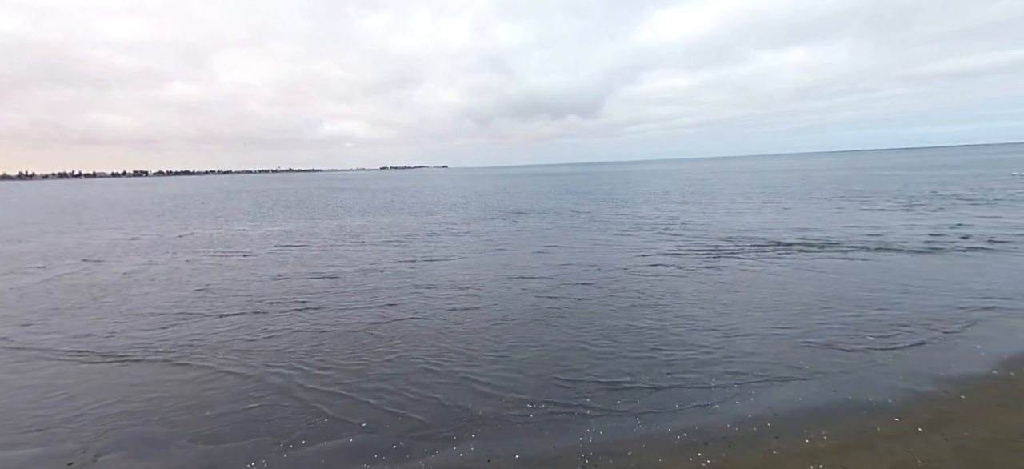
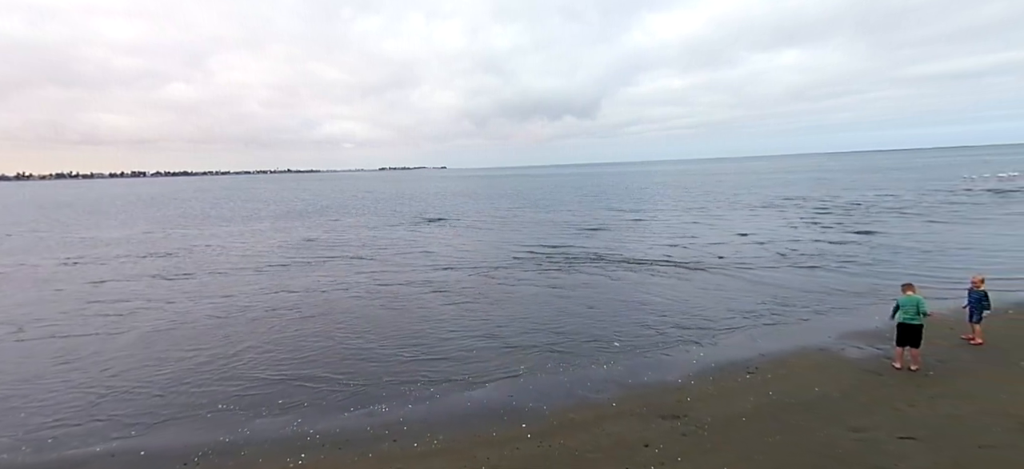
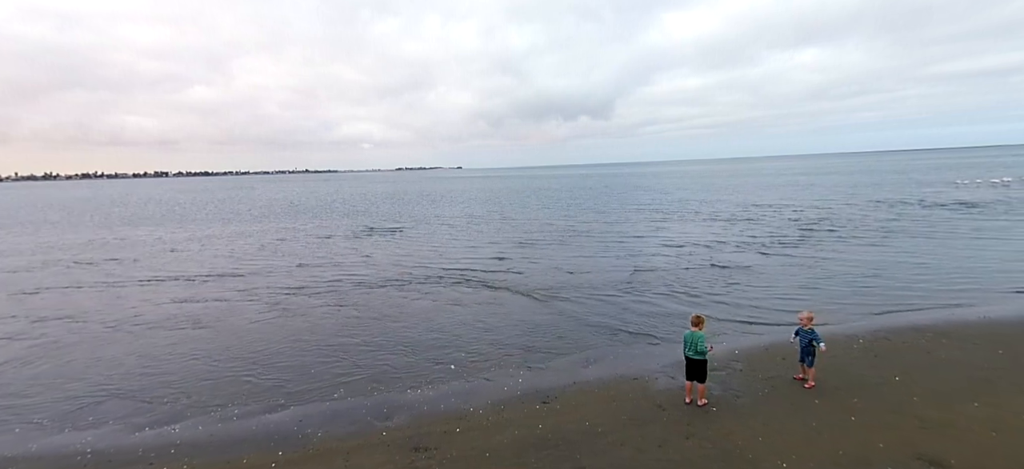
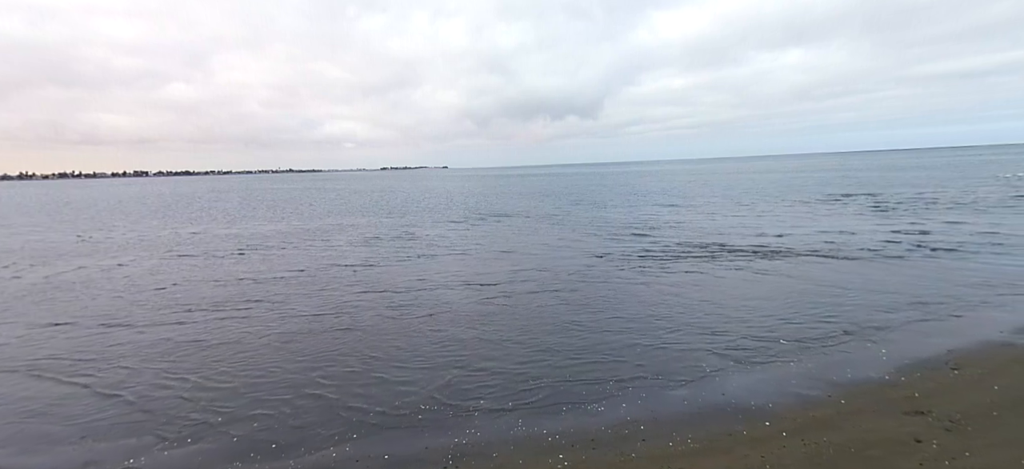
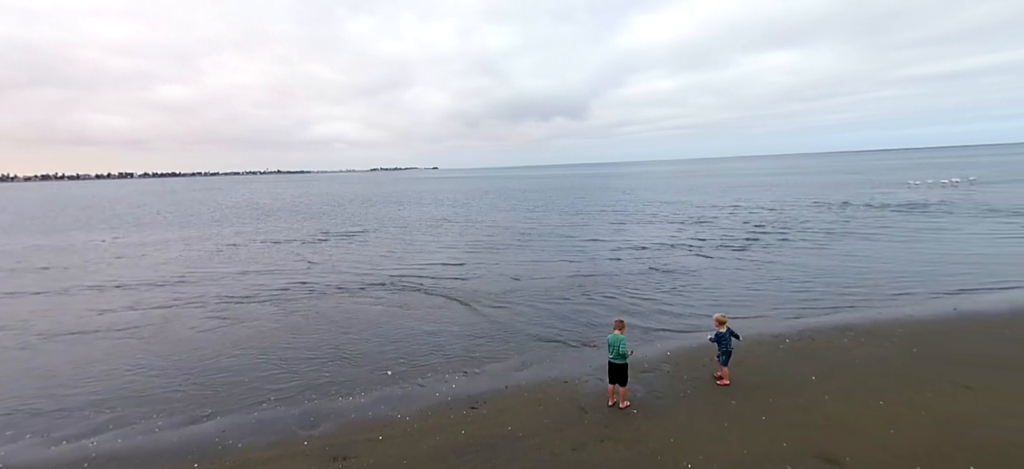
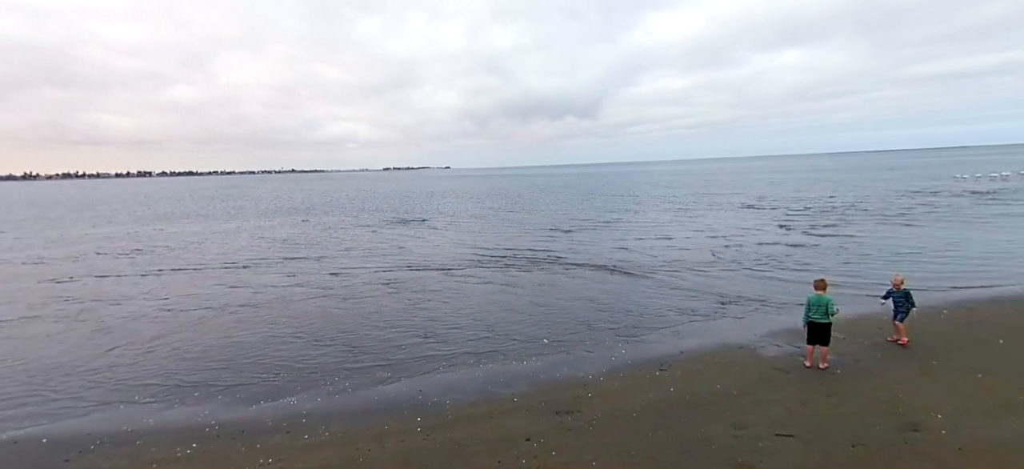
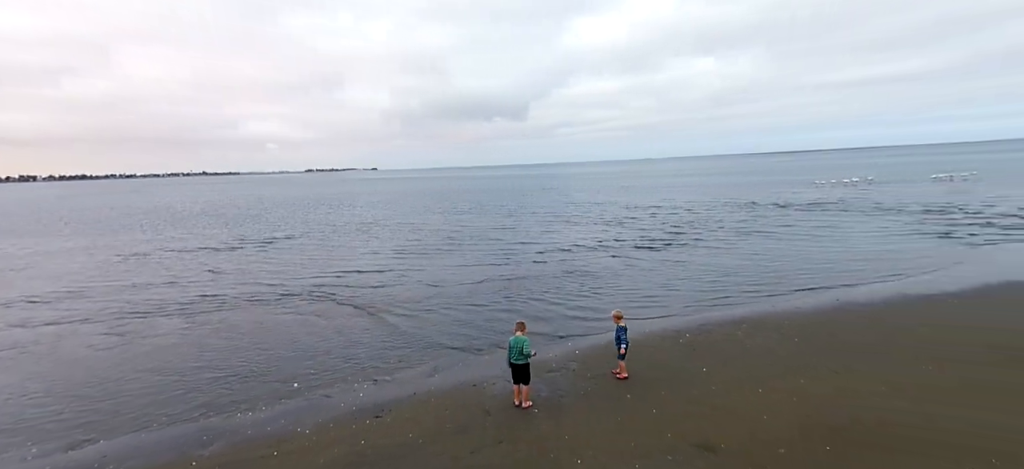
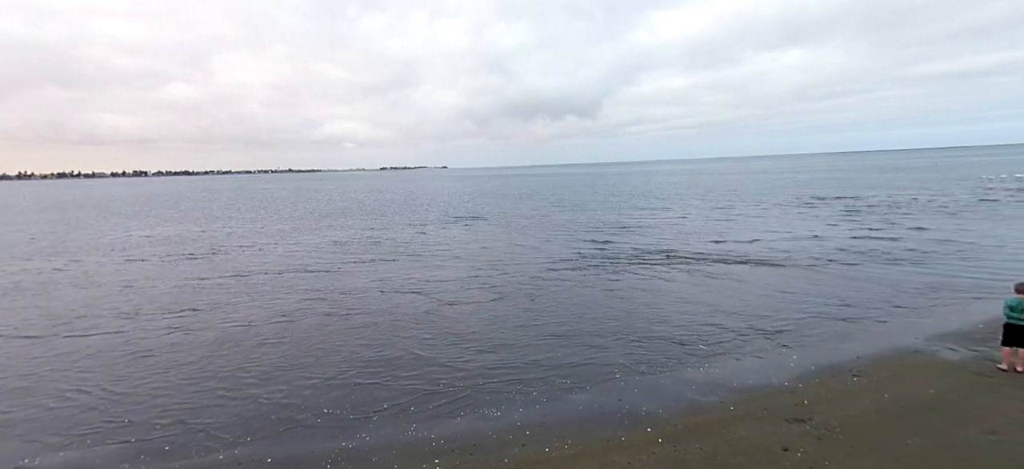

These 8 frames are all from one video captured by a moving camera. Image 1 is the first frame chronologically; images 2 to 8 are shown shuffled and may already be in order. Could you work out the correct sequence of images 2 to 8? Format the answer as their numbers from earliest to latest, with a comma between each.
4, 8, 2, 6, 3, 5, 7
